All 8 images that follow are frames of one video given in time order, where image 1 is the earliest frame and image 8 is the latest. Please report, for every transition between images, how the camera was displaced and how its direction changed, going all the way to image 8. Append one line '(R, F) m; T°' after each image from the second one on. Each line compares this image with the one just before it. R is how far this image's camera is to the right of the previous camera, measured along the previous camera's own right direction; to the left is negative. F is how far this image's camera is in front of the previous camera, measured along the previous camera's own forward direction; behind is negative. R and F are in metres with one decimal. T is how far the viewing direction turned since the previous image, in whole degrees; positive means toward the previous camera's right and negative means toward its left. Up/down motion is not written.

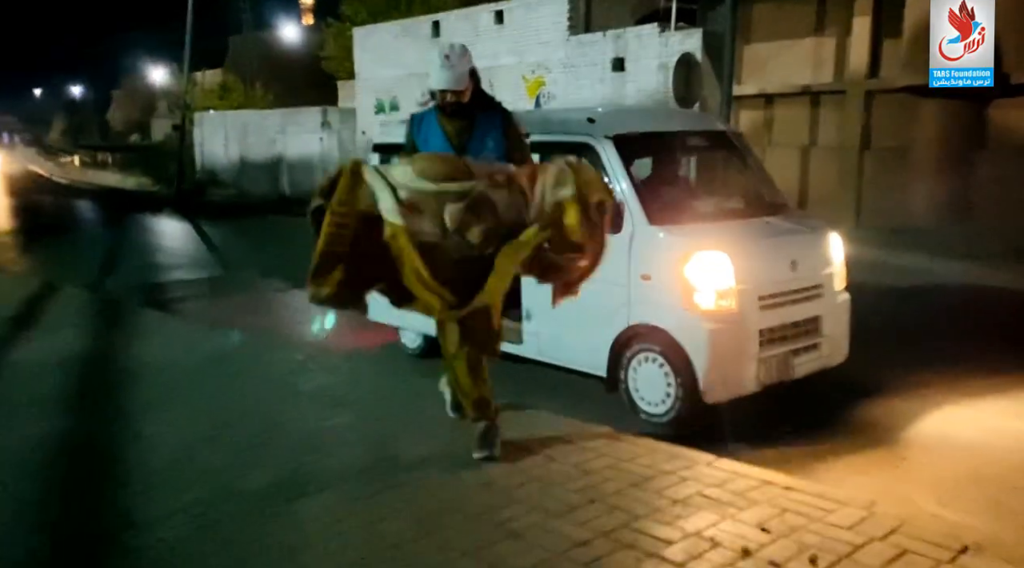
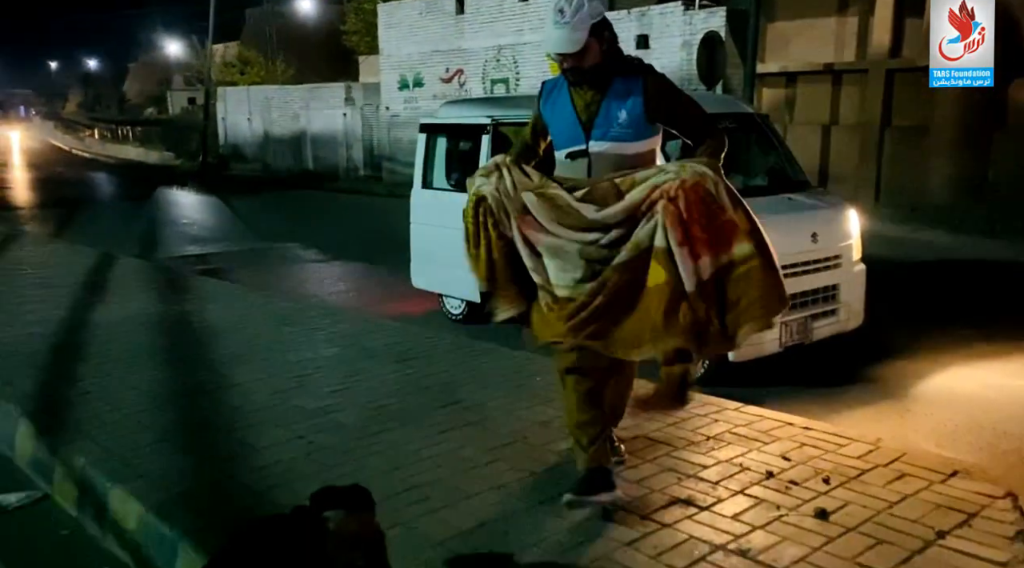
(-0.2, -0.6) m; -1°
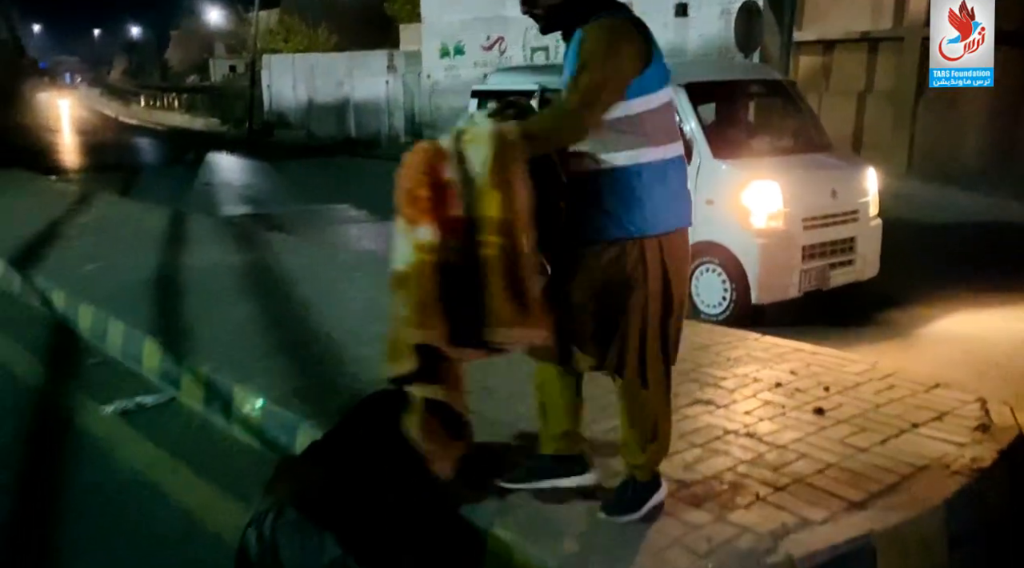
(-0.1, -0.8) m; -2°
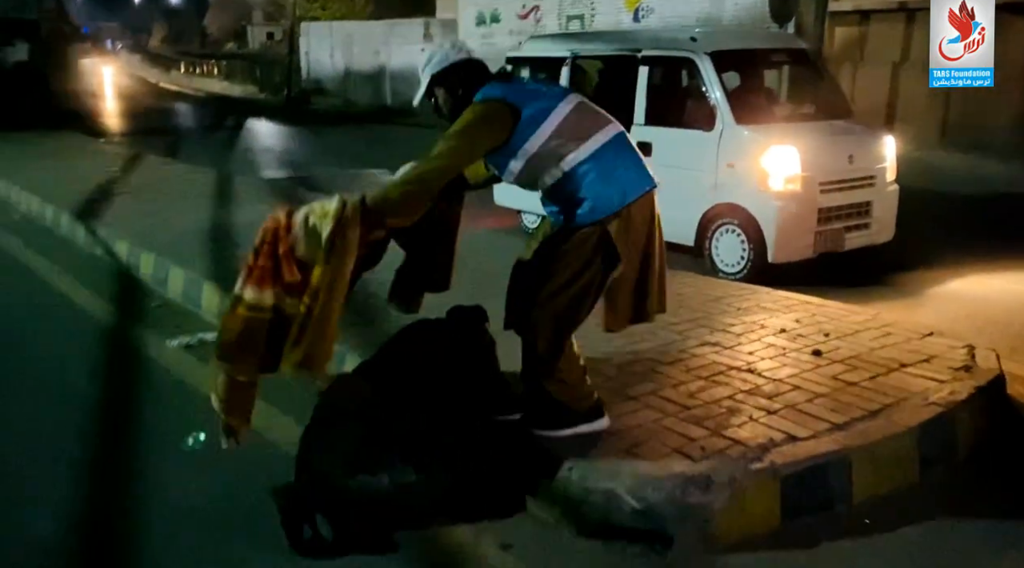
(0.0, -0.4) m; -2°
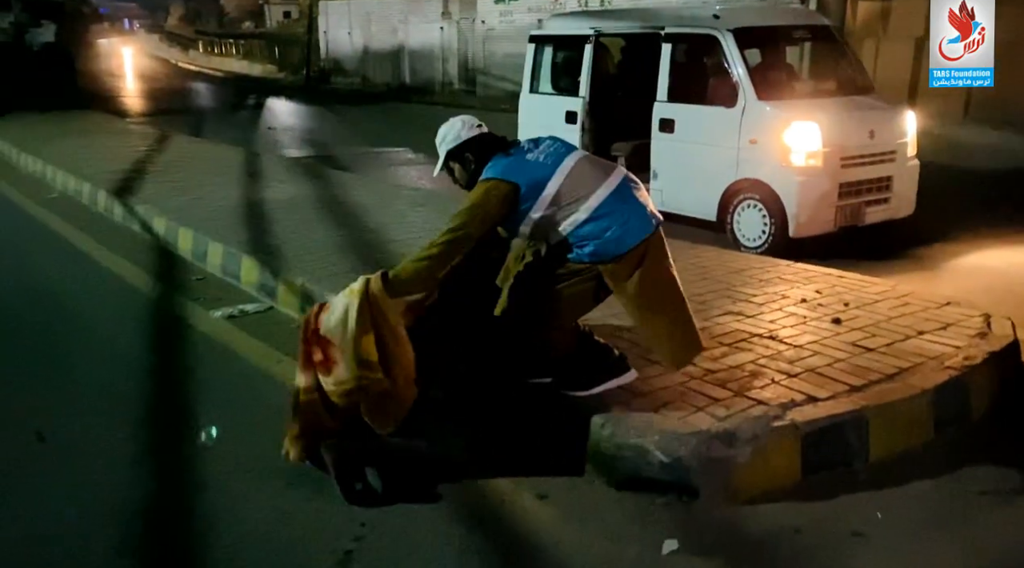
(-0.1, -0.2) m; -1°
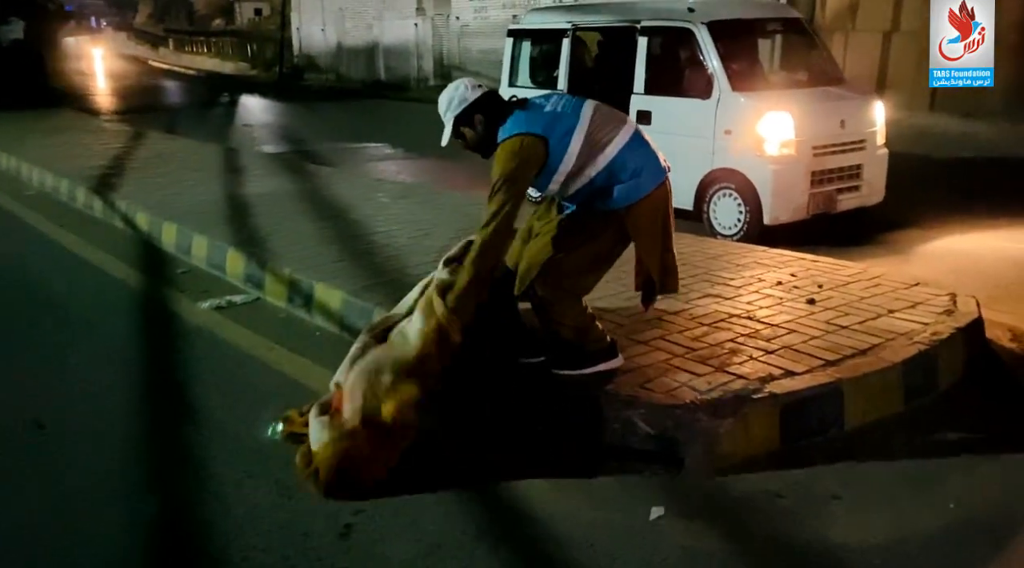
(-0.1, -0.1) m; +1°
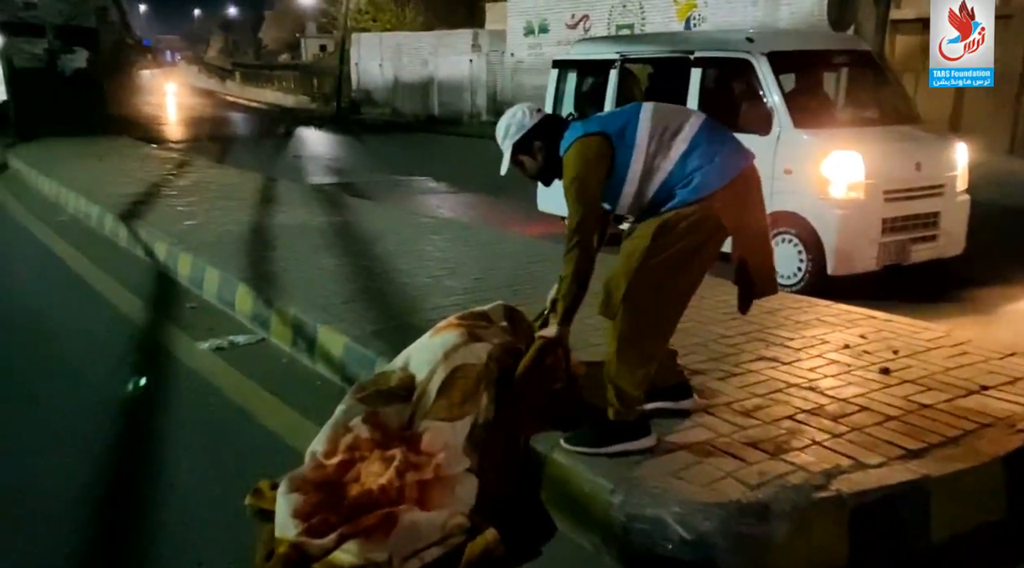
(+0.1, +0.7) m; -3°
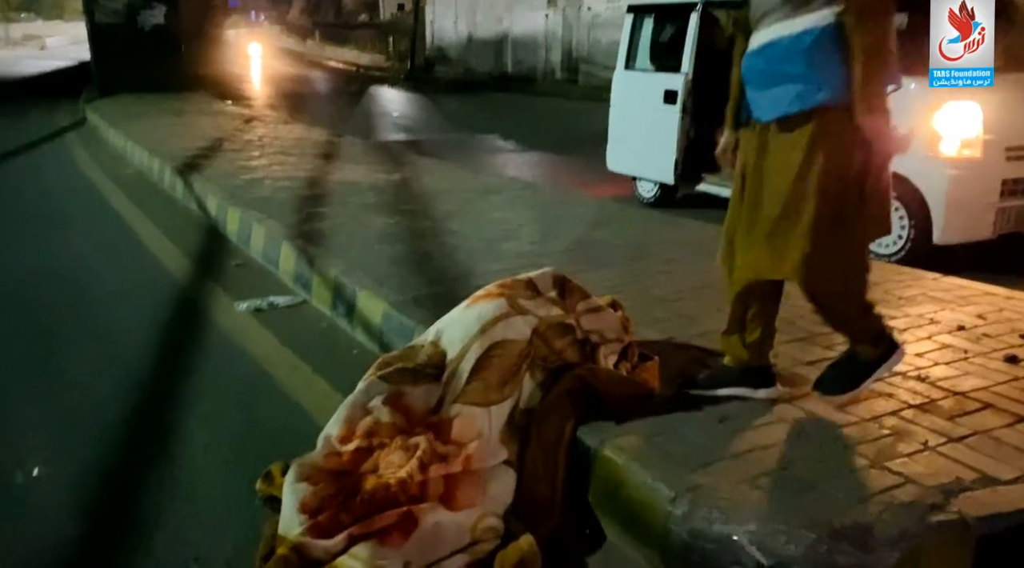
(+0.1, +0.6) m; -4°
